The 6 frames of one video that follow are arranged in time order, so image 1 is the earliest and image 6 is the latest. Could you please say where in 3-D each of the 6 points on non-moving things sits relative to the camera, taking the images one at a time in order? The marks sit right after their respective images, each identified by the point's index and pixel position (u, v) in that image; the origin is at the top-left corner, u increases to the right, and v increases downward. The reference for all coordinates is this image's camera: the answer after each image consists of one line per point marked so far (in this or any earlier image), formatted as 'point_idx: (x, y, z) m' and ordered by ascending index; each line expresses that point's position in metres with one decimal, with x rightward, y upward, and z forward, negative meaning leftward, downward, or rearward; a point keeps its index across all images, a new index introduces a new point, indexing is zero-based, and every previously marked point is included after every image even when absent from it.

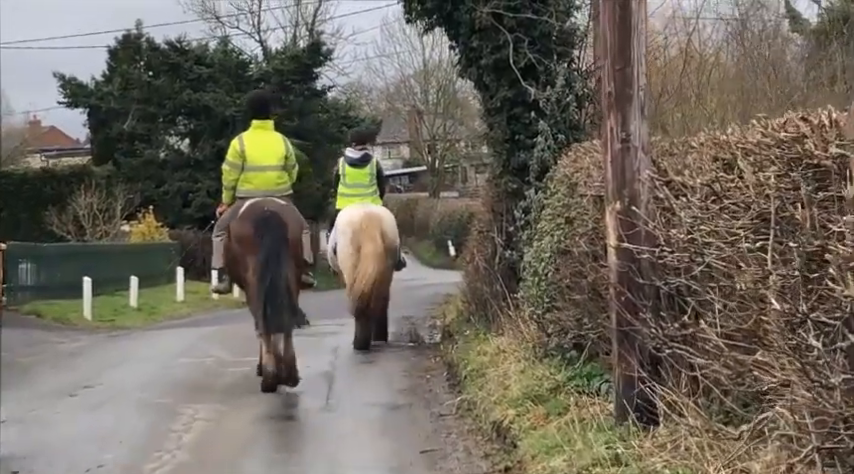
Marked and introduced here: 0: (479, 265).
0: (+0.6, -0.3, +16.9) m
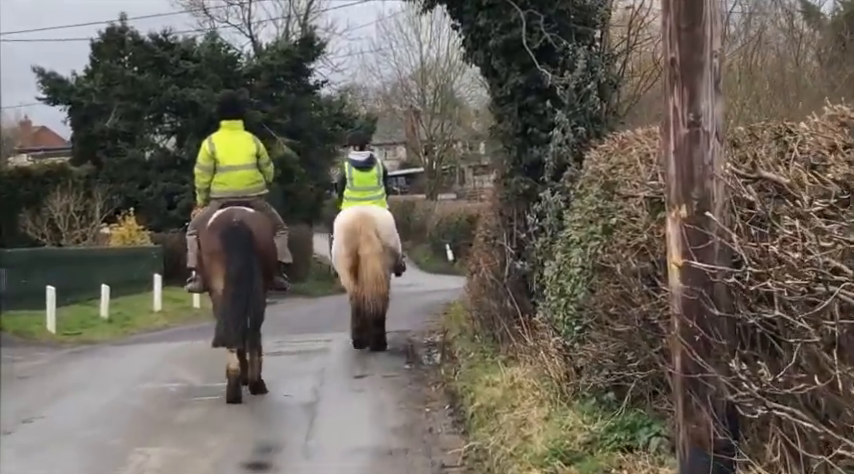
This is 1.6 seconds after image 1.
0: (+0.6, -0.4, +14.8) m
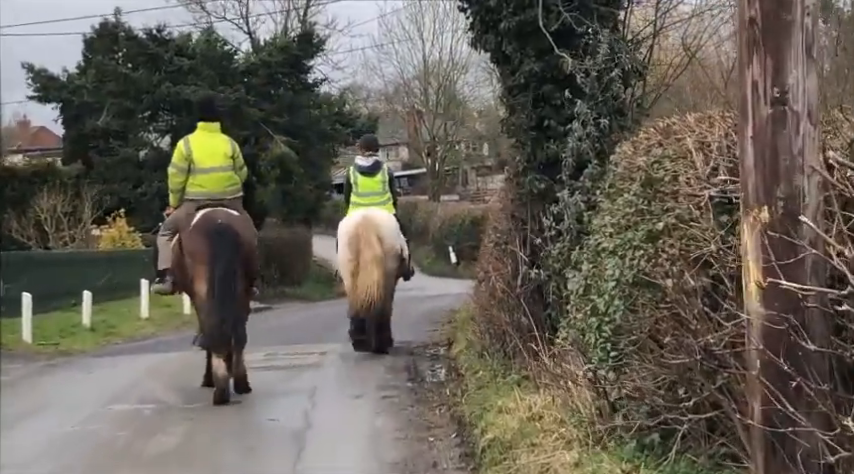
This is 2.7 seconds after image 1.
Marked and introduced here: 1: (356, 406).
0: (+0.6, -0.4, +13.4) m
1: (-0.6, -1.4, +12.8) m
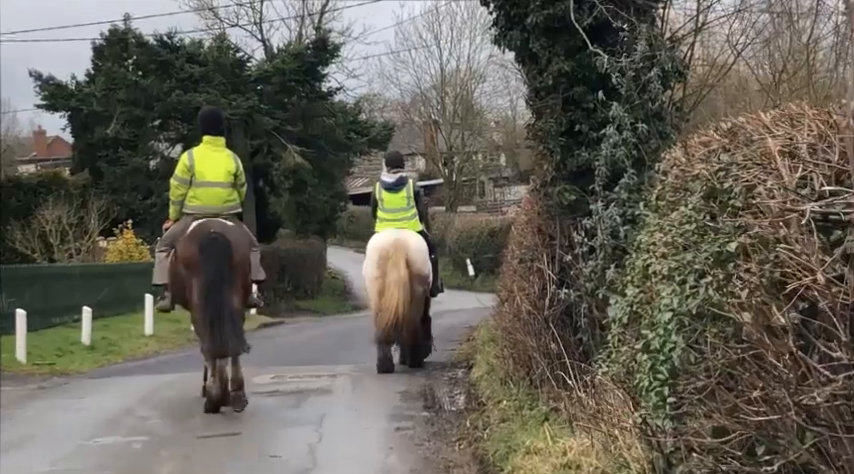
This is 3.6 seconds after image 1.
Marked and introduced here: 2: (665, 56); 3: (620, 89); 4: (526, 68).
0: (+0.7, -0.5, +12.2) m
1: (-0.5, -1.5, +11.6) m
2: (+1.8, +1.3, +11.2) m
3: (+1.4, +1.1, +11.1) m
4: (+0.8, +1.3, +11.8) m
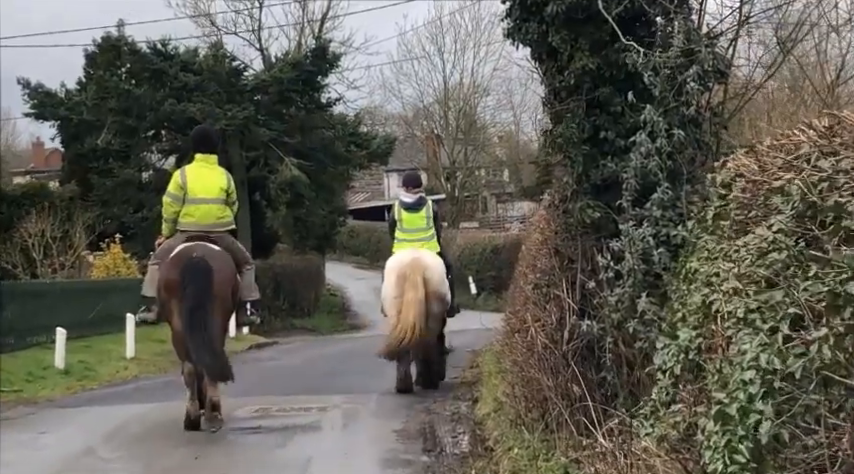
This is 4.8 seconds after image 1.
0: (+0.7, -0.7, +10.6) m
1: (-0.5, -1.7, +10.0) m
2: (+1.8, +1.2, +9.7) m
3: (+1.4, +0.9, +9.6) m
4: (+0.8, +1.2, +10.3) m
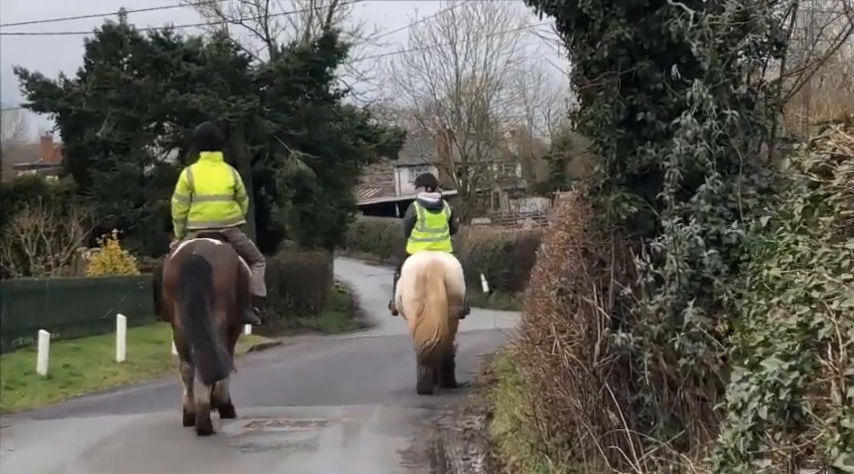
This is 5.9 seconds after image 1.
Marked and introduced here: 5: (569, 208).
0: (+0.8, -0.7, +9.2) m
1: (-0.4, -1.7, +8.7) m
2: (+1.8, +1.2, +8.3) m
3: (+1.5, +0.9, +8.2) m
4: (+0.9, +1.2, +8.9) m
5: (+0.9, +0.2, +10.0) m
